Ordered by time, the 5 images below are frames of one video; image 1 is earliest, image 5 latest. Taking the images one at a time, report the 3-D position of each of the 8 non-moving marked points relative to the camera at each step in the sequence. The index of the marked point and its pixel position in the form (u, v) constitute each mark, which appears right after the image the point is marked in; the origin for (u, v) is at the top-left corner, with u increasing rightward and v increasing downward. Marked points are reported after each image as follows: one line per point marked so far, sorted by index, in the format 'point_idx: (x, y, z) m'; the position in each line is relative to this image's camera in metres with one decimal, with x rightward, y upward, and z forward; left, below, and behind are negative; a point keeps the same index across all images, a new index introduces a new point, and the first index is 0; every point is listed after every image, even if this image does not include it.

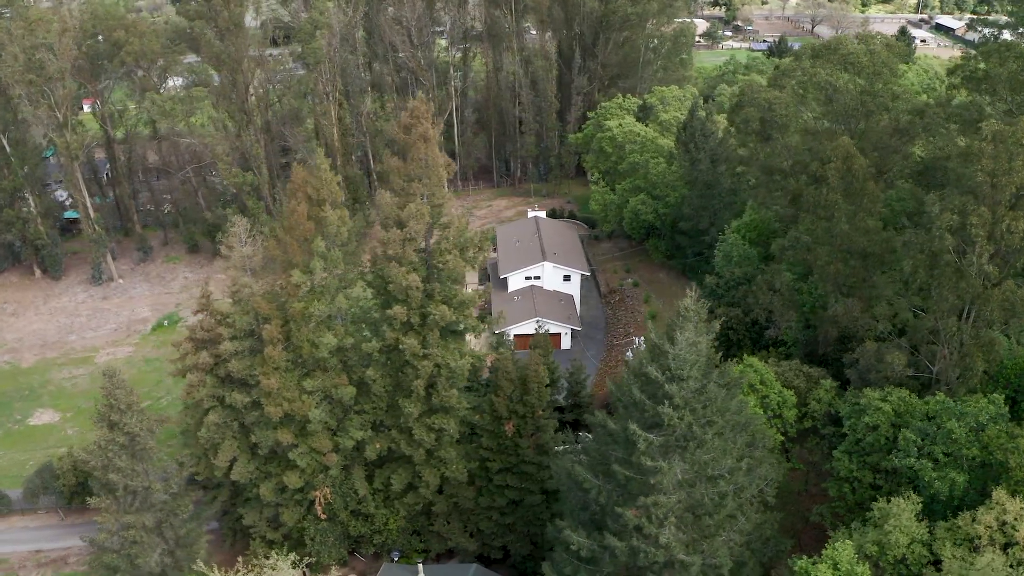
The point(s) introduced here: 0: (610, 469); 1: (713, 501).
0: (+2.5, -4.0, +17.2) m
1: (+4.5, -4.5, +16.6) m
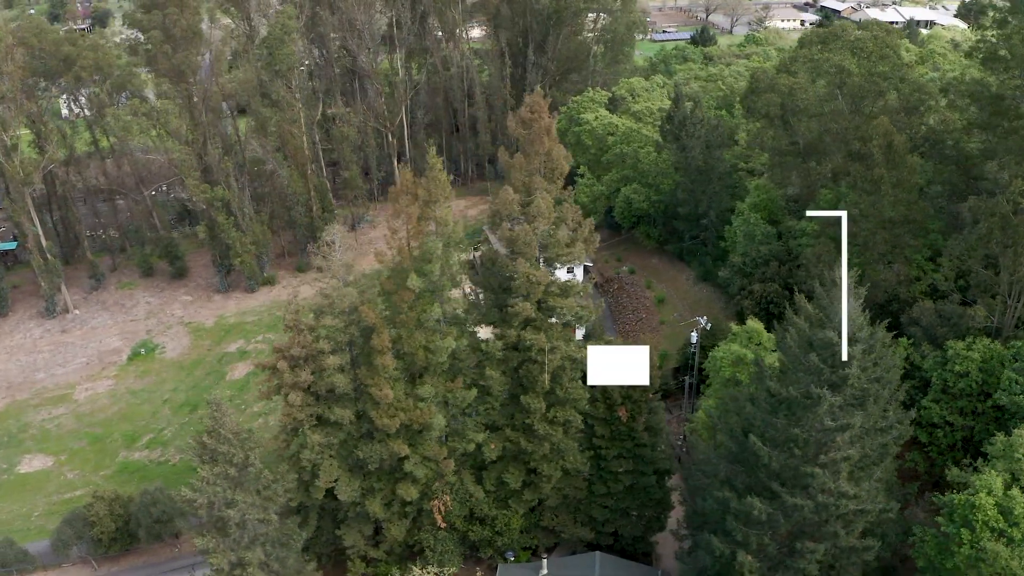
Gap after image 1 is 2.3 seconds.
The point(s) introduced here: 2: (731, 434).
0: (+6.4, -3.5, +18.3) m
1: (+8.5, -3.8, +17.9) m
2: (+5.7, -3.7, +19.8) m
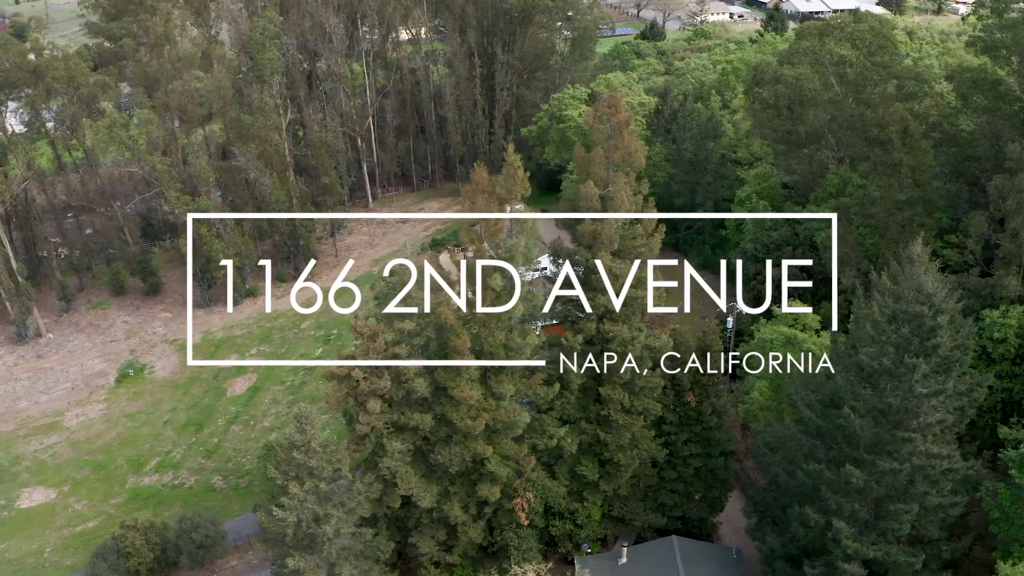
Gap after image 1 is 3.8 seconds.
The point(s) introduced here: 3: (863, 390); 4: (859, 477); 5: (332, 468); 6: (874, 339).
0: (+8.9, -3.0, +19.2) m
1: (+11.0, -3.2, +19.1) m
2: (+8.1, -3.3, +20.7) m
3: (+8.8, -2.5, +19.3) m
4: (+8.6, -4.7, +19.1) m
5: (-4.7, -4.7, +19.9) m
6: (+9.3, -1.3, +19.7) m
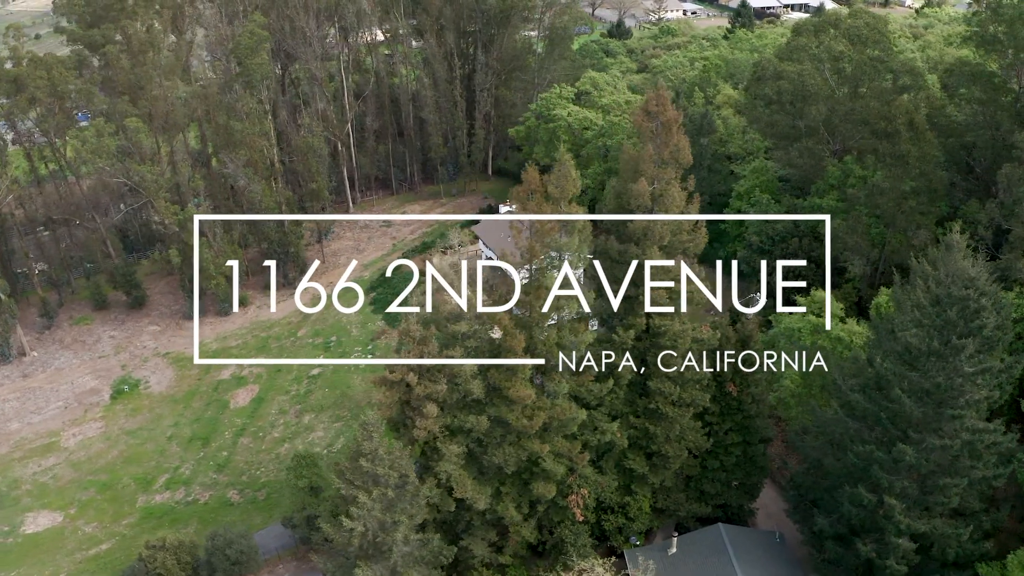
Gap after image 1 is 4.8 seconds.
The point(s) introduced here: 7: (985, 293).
0: (+10.5, -2.6, +20.0) m
1: (+12.7, -2.7, +20.1) m
2: (+9.6, -3.0, +21.5) m
3: (+10.4, -2.2, +20.1) m
4: (+10.3, -4.4, +19.9) m
5: (-3.0, -4.8, +19.8) m
6: (+10.8, -0.9, +20.5) m
7: (+12.1, -0.1, +19.5) m
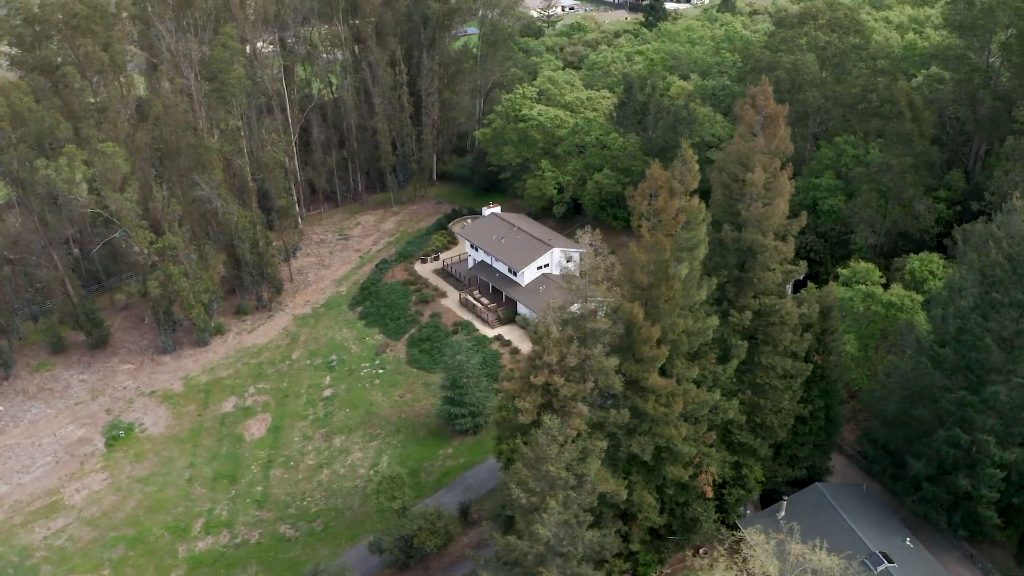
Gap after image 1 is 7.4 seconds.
0: (+14.4, -1.5, +22.6) m
1: (+16.5, -1.4, +23.1) m
2: (+13.3, -1.9, +23.9) m
3: (+14.2, -1.0, +22.7) m
4: (+14.3, -3.2, +22.5) m
5: (+1.4, -4.9, +20.1) m
6: (+14.4, +0.3, +23.2) m
7: (+15.8, +1.2, +22.3) m
